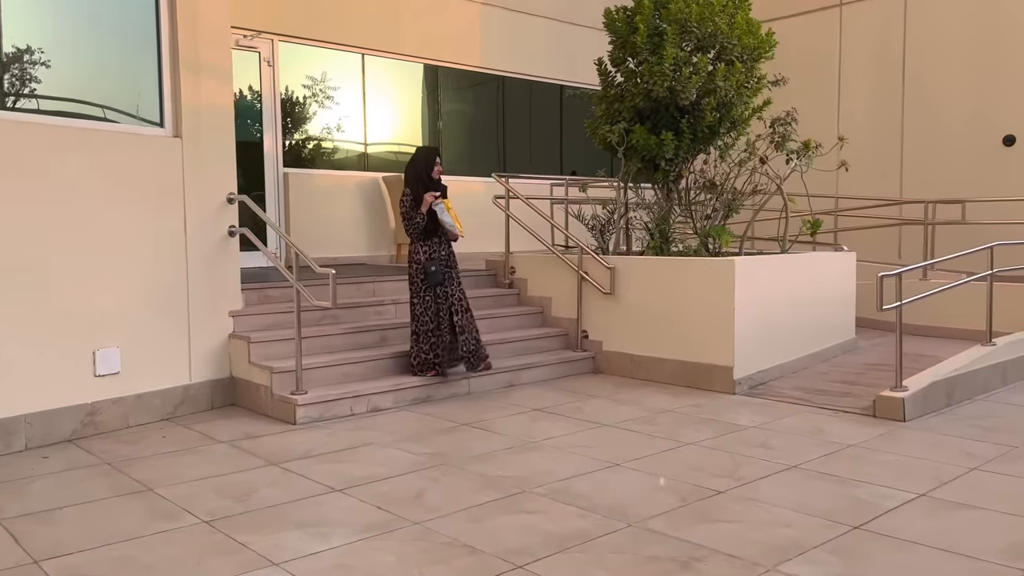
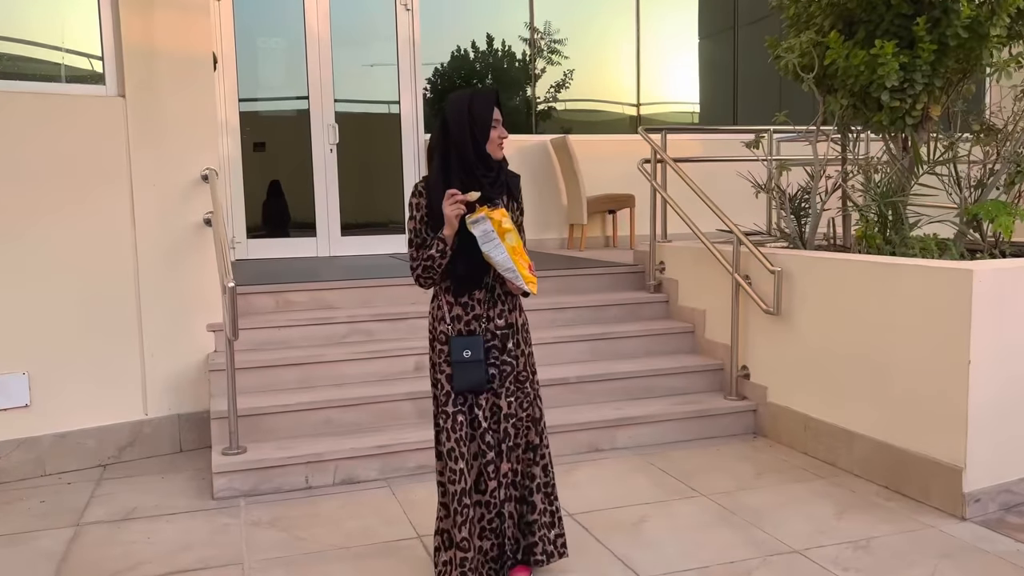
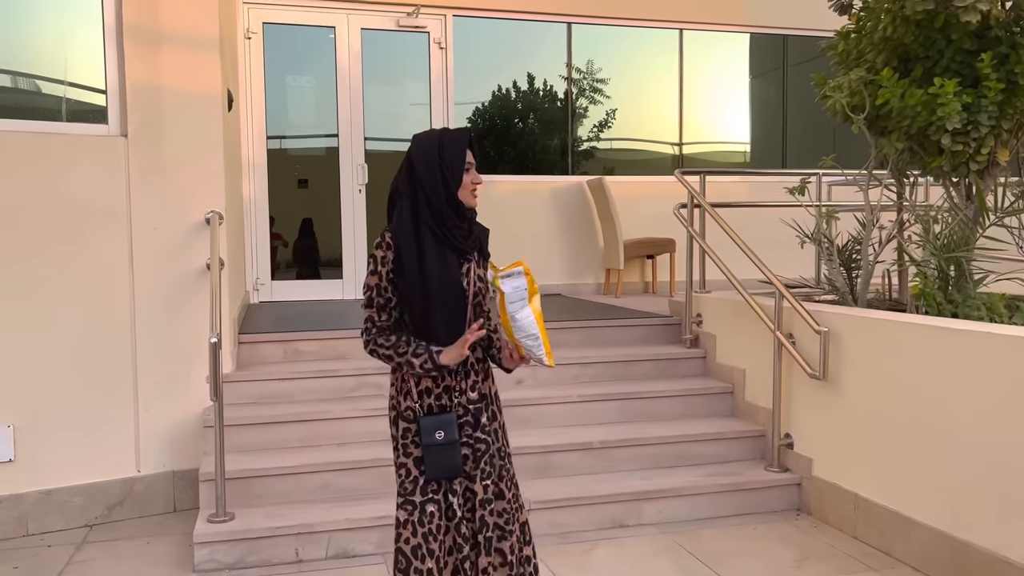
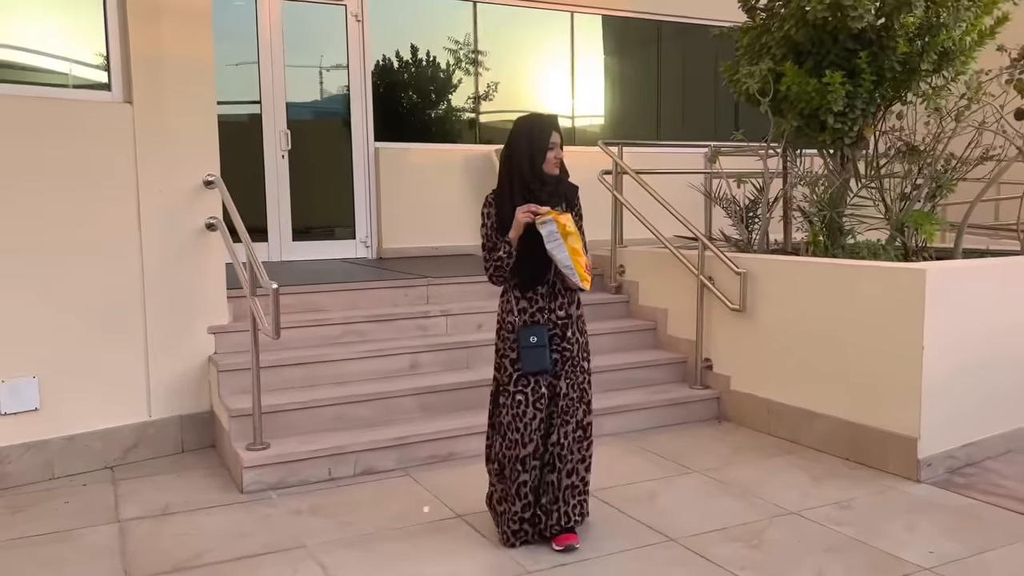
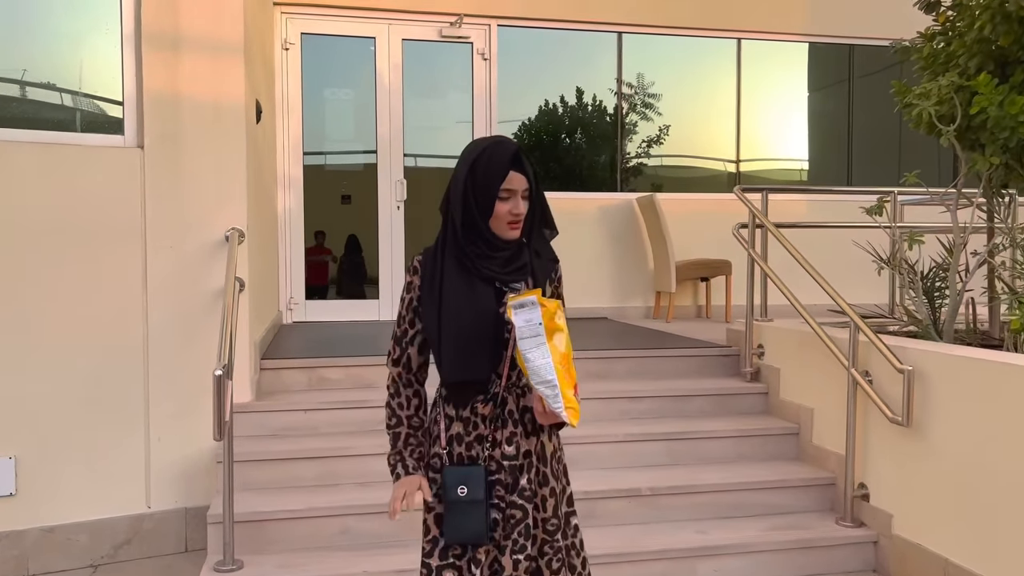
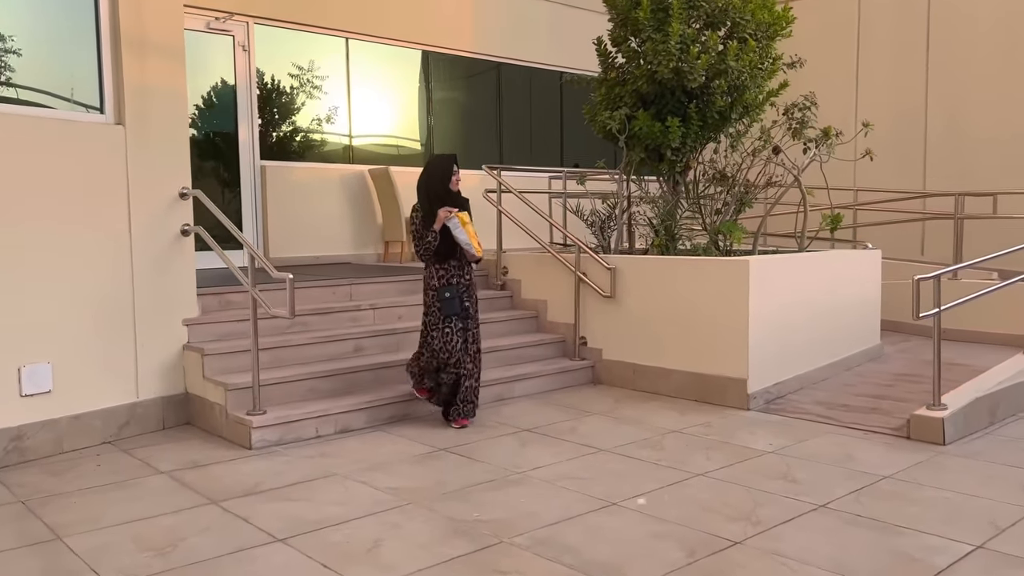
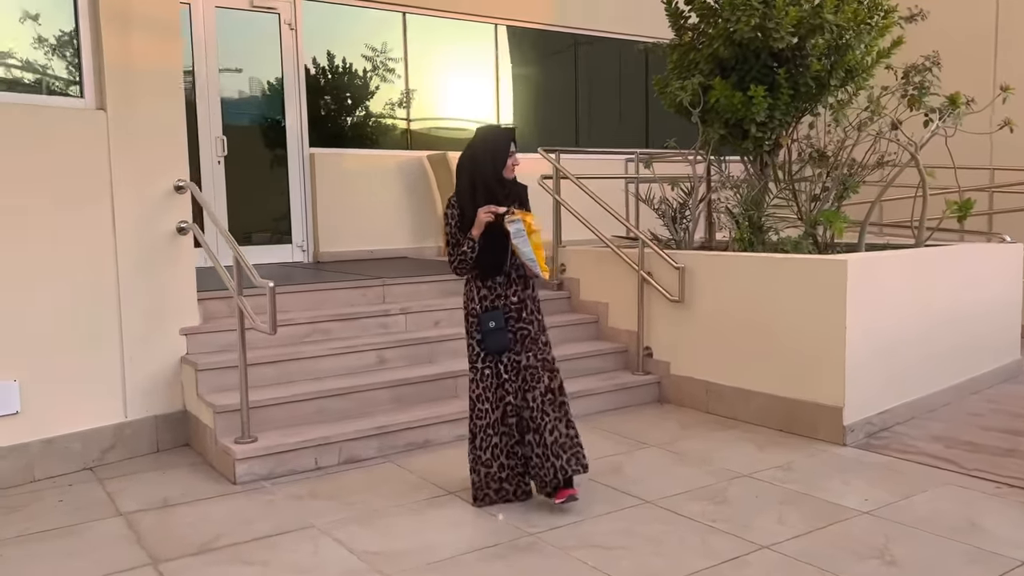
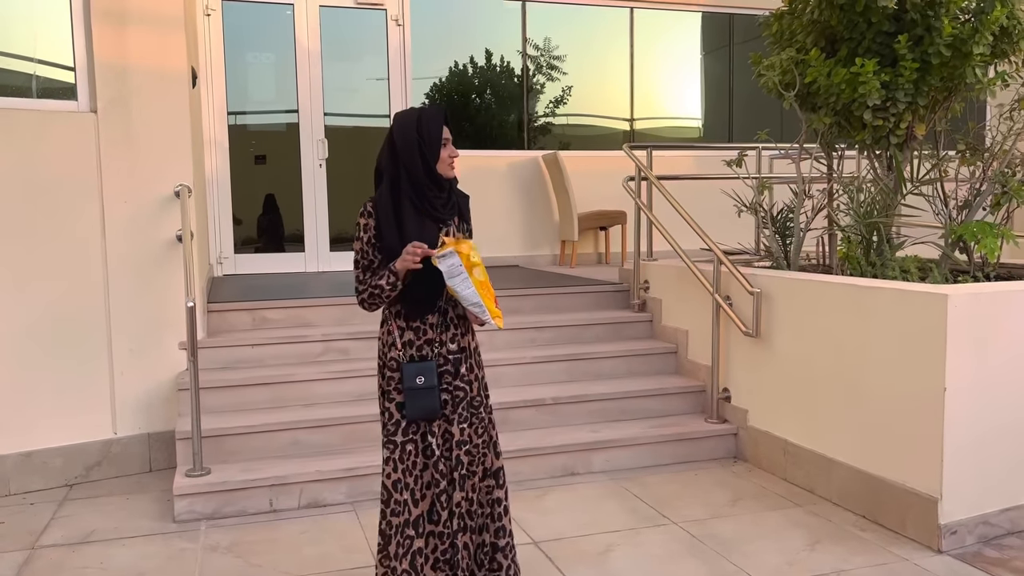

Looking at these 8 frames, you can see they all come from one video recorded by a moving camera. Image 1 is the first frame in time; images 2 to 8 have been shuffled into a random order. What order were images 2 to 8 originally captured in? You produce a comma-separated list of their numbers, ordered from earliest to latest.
6, 7, 4, 2, 8, 3, 5
